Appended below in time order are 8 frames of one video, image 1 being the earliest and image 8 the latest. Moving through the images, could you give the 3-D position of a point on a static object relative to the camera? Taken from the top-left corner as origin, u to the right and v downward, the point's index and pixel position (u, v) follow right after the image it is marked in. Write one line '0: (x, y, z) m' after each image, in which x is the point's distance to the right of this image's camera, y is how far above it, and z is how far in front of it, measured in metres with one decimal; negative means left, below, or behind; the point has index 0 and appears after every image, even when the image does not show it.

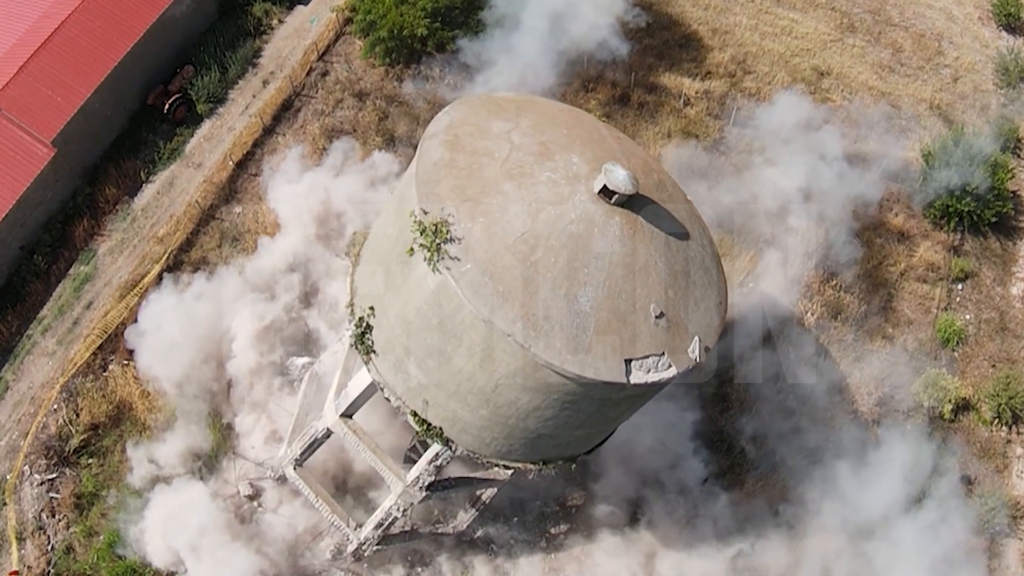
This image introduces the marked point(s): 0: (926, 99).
0: (+6.4, +2.9, +14.1) m
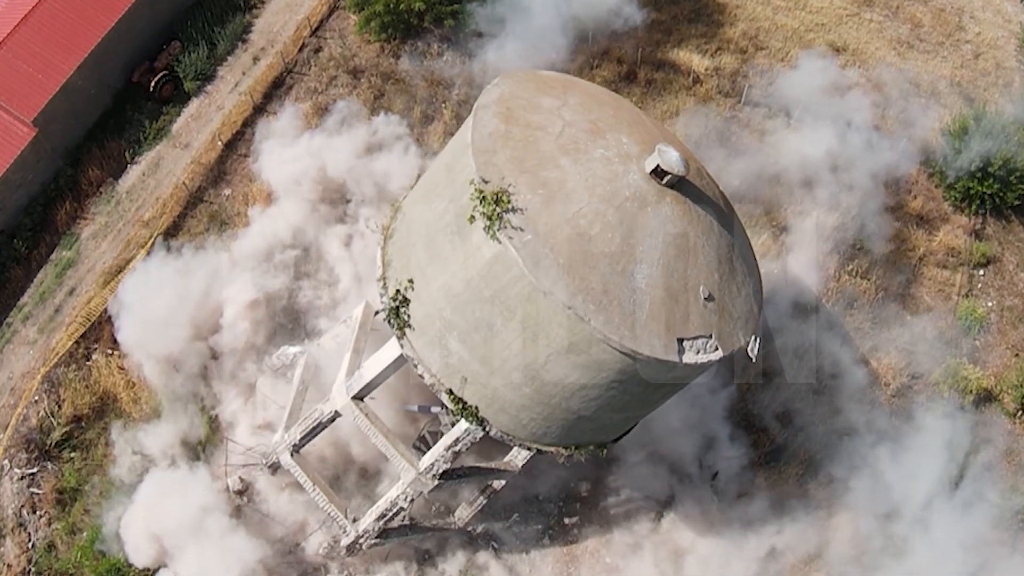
0: (+6.4, +3.2, +13.5) m
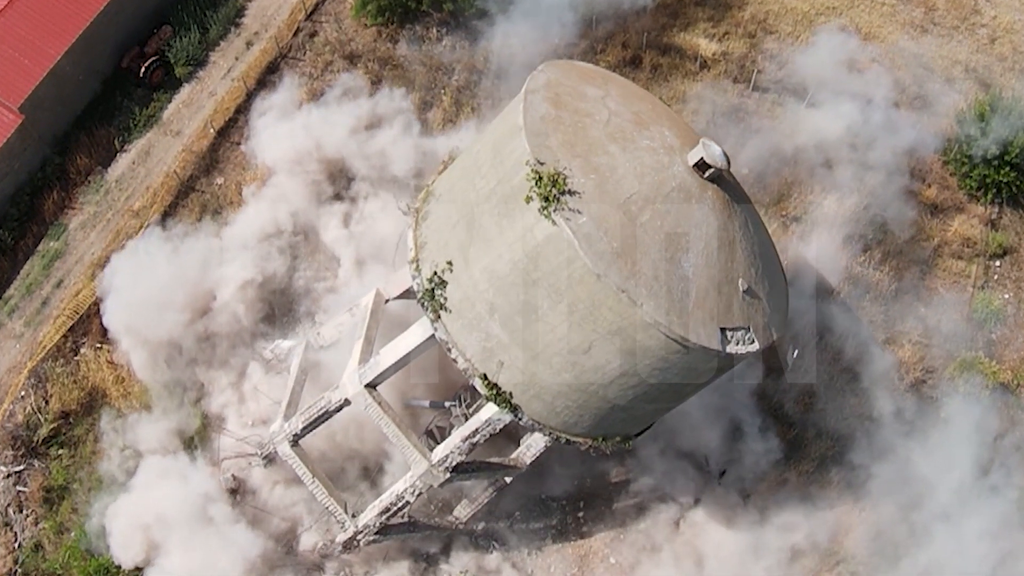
0: (+6.5, +3.3, +13.1) m
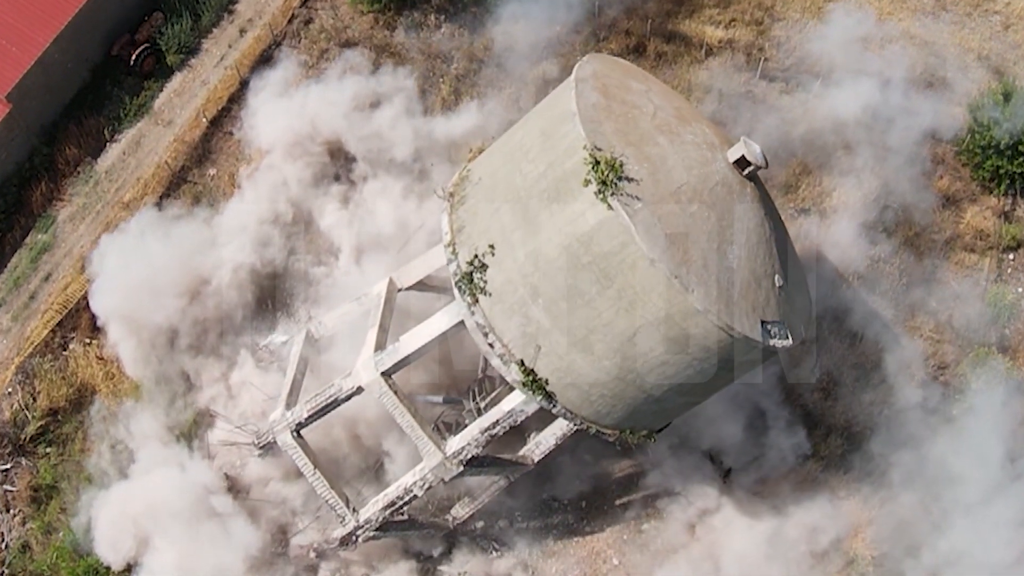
0: (+6.5, +3.4, +12.7) m
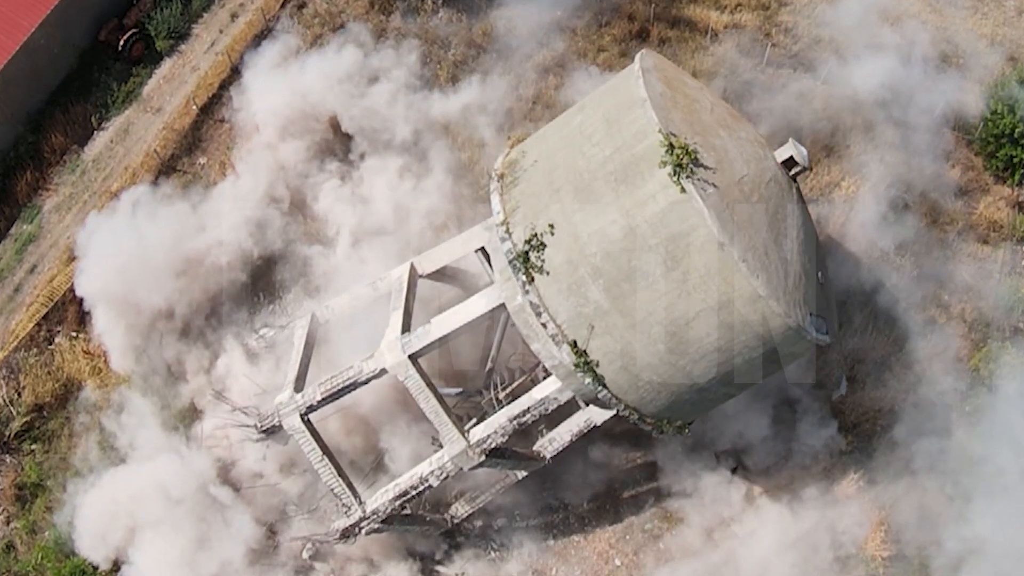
0: (+6.5, +3.5, +12.4) m
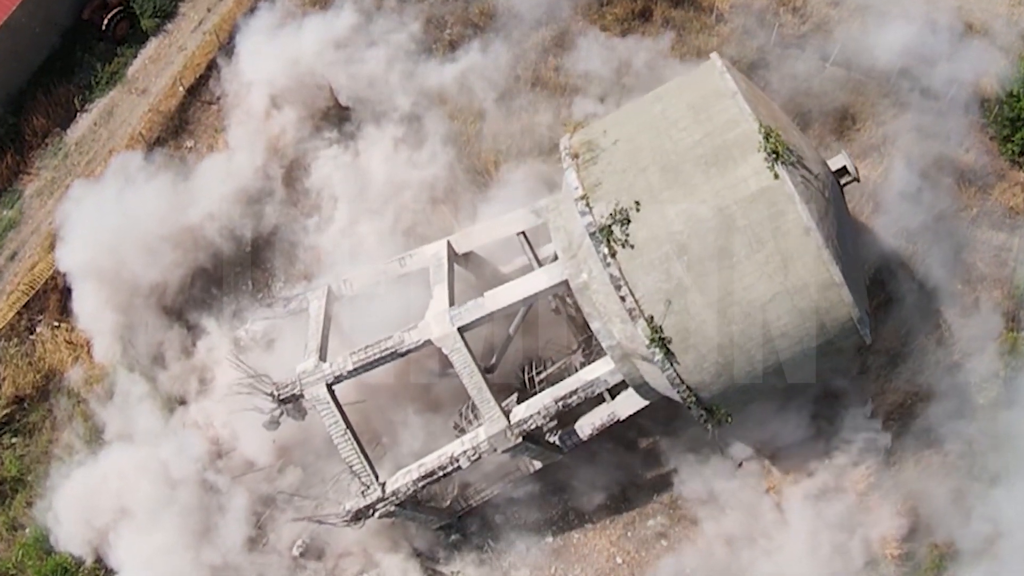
0: (+6.4, +3.6, +11.9) m
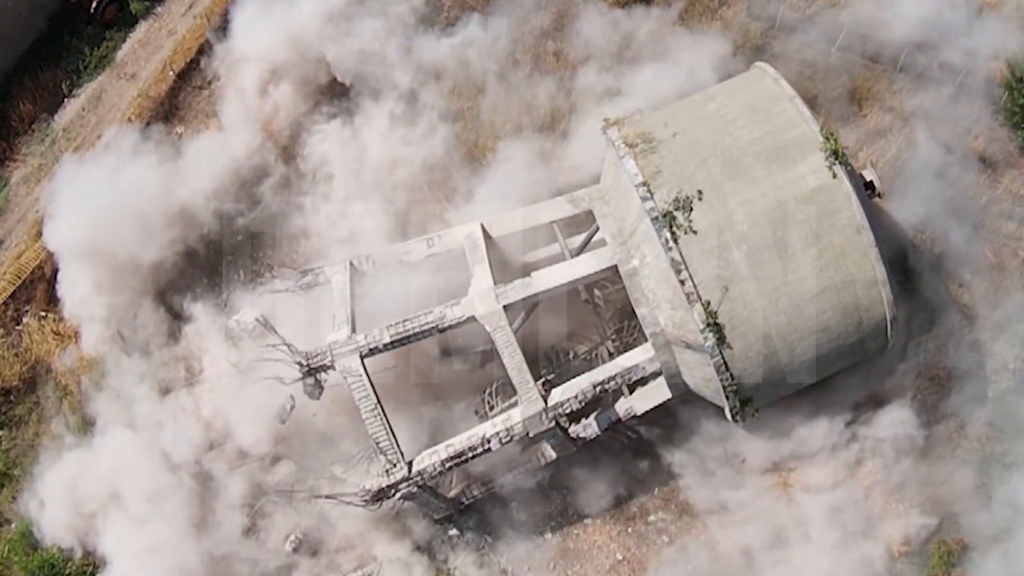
0: (+6.4, +3.7, +11.7) m
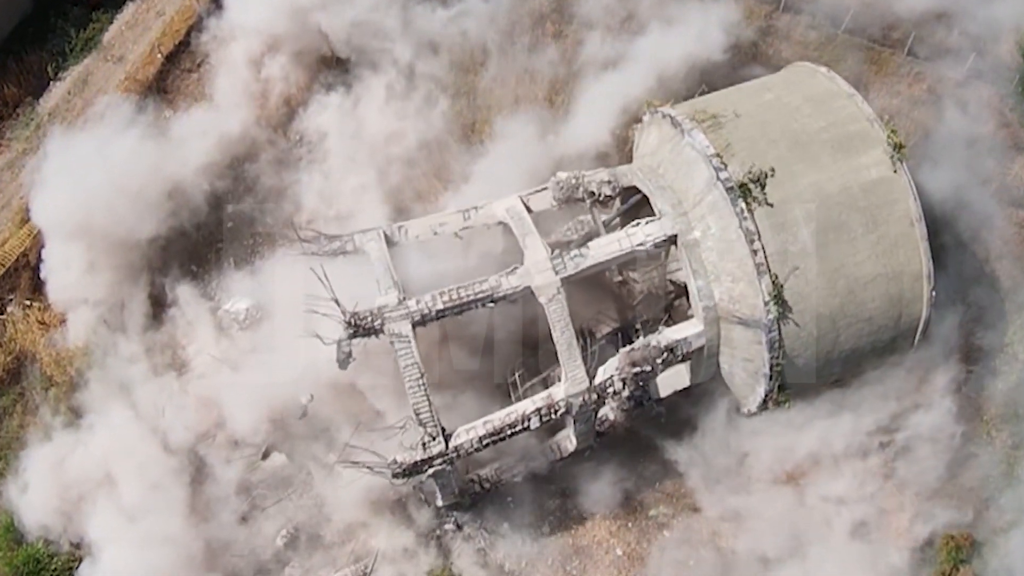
0: (+6.4, +3.9, +11.4) m
